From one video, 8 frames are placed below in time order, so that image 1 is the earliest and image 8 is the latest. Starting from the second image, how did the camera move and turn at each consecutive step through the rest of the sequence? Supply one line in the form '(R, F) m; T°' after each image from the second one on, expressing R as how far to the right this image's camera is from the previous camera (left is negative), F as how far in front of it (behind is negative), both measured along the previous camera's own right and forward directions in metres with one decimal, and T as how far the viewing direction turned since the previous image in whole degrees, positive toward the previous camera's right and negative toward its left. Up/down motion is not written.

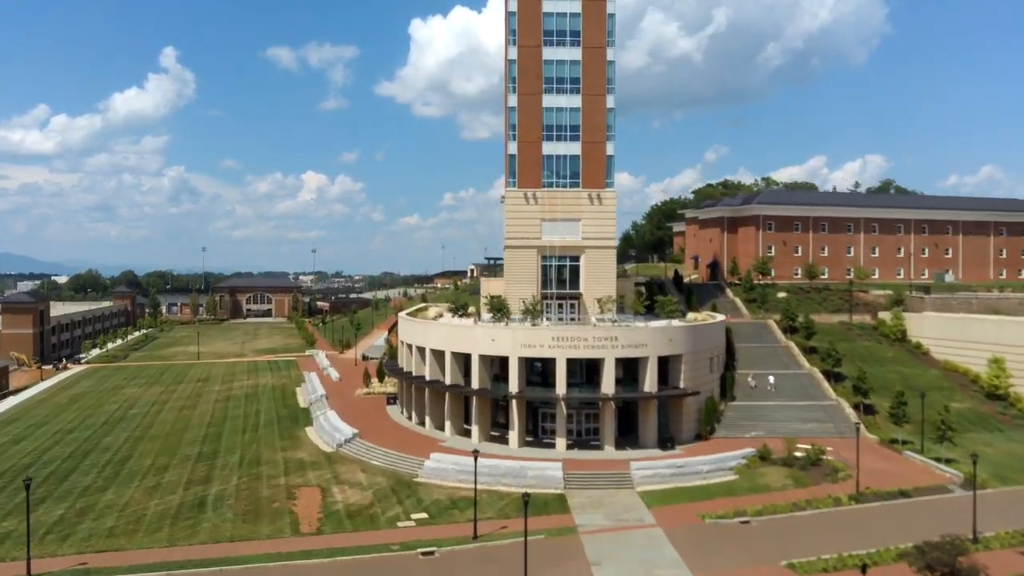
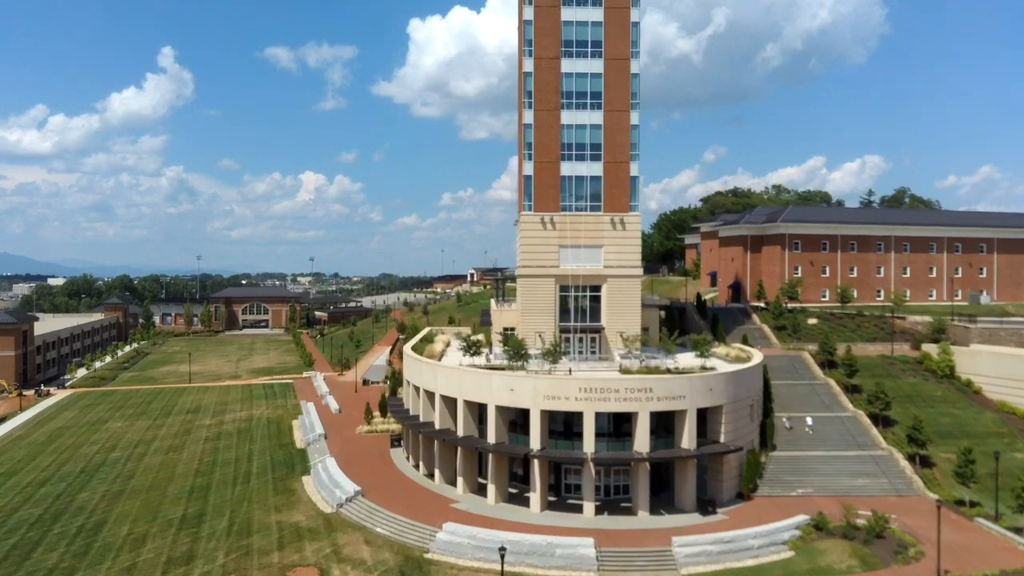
(-0.7, +3.6) m; 0°
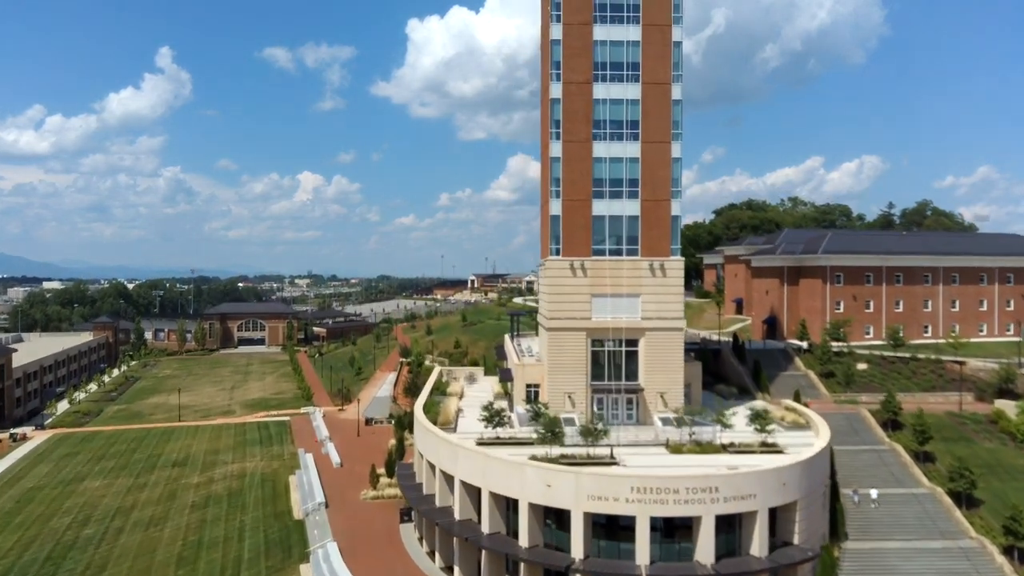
(-1.0, +4.8) m; 0°
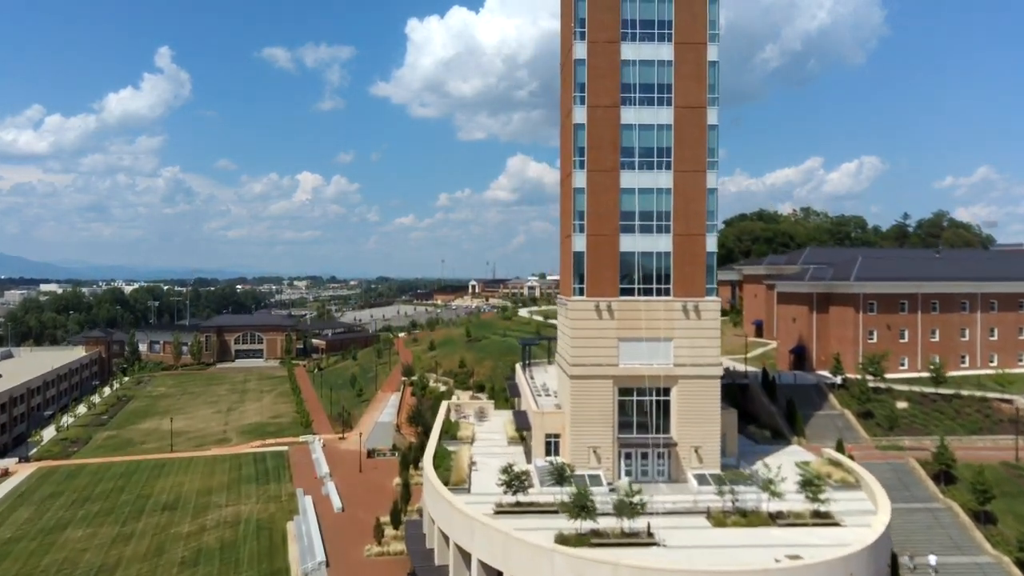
(-0.7, +3.2) m; 0°
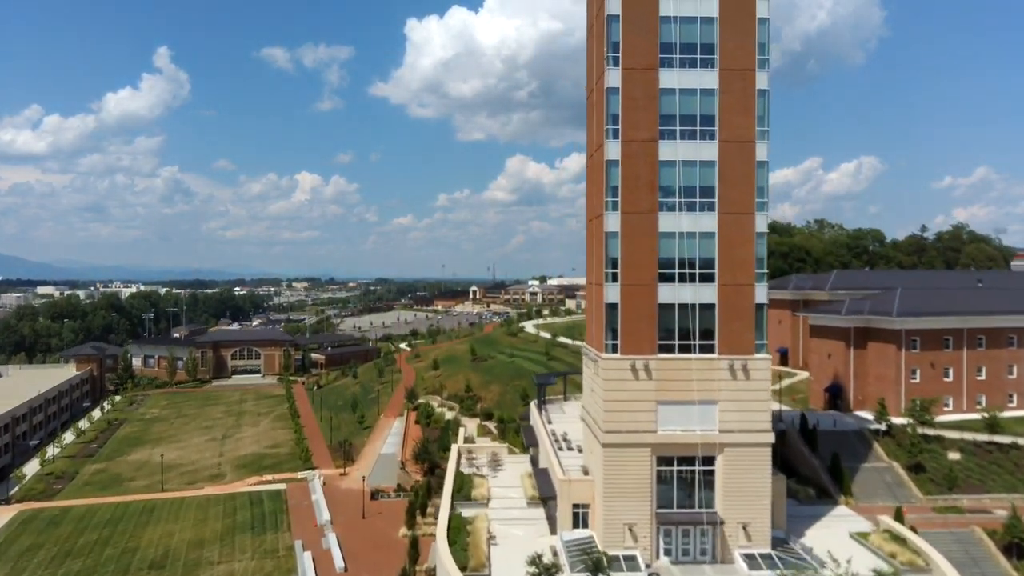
(-0.8, +3.6) m; 0°
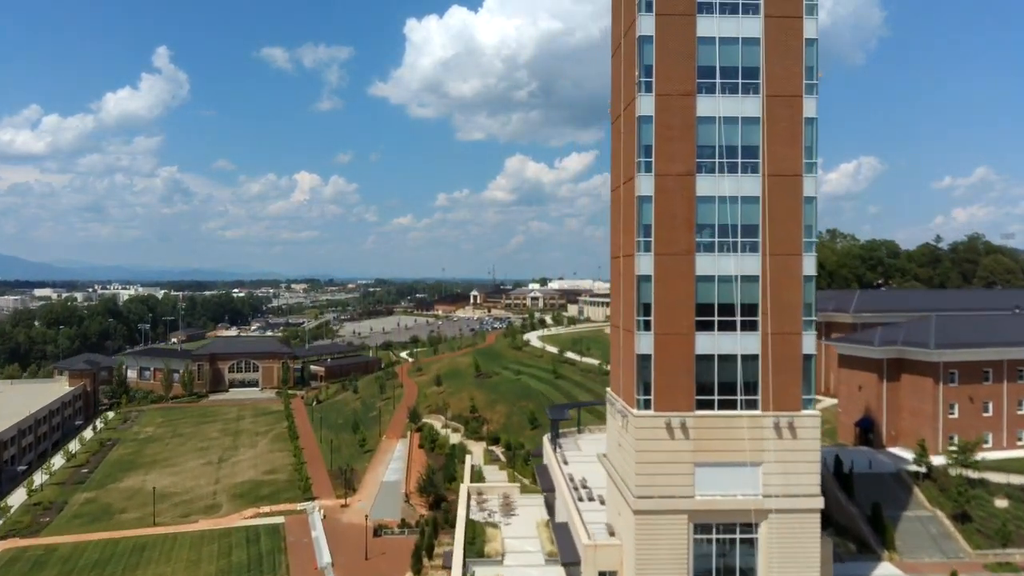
(-0.6, +2.8) m; 0°
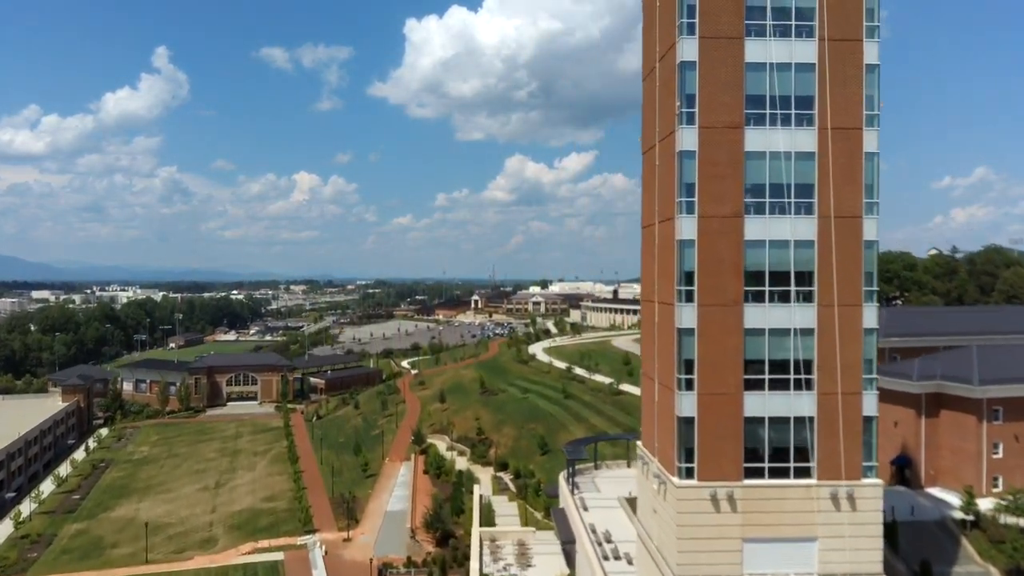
(-0.6, +2.8) m; 0°
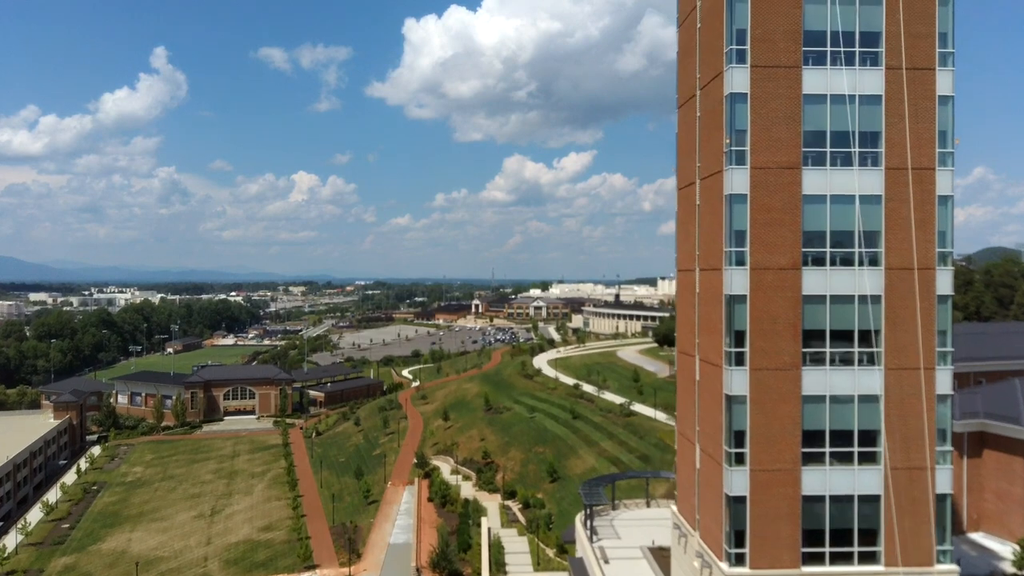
(-0.6, +2.7) m; 0°
